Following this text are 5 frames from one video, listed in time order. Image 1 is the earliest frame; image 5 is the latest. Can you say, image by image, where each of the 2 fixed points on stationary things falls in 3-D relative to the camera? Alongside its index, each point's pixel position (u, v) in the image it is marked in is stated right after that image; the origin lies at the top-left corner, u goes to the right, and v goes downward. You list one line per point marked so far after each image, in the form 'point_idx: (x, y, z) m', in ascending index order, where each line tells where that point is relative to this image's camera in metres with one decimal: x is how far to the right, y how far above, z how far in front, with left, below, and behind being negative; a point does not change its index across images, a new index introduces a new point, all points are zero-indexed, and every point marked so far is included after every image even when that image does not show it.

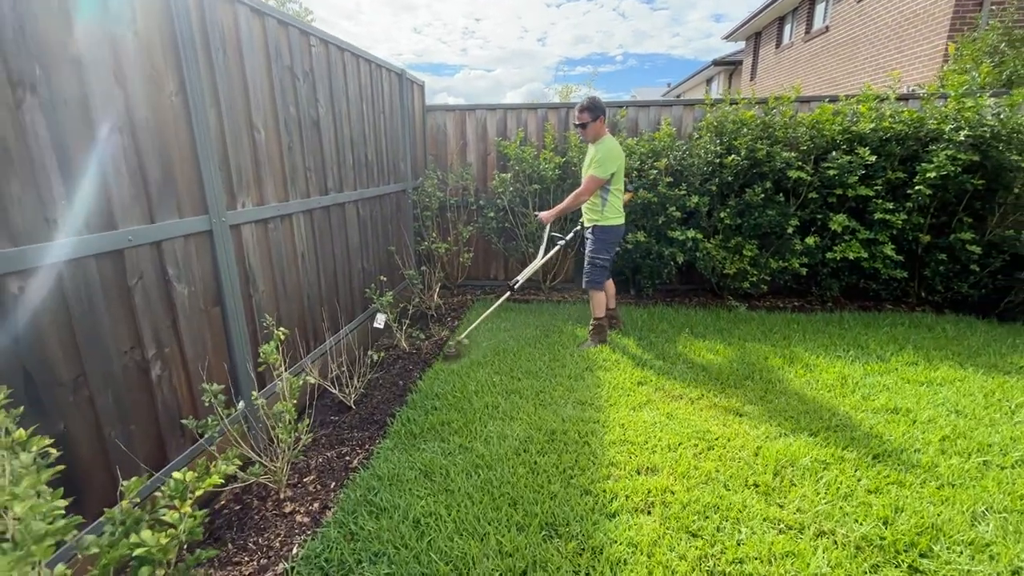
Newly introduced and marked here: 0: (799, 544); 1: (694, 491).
0: (+1.1, -0.9, +1.7) m
1: (+0.8, -0.9, +2.0) m
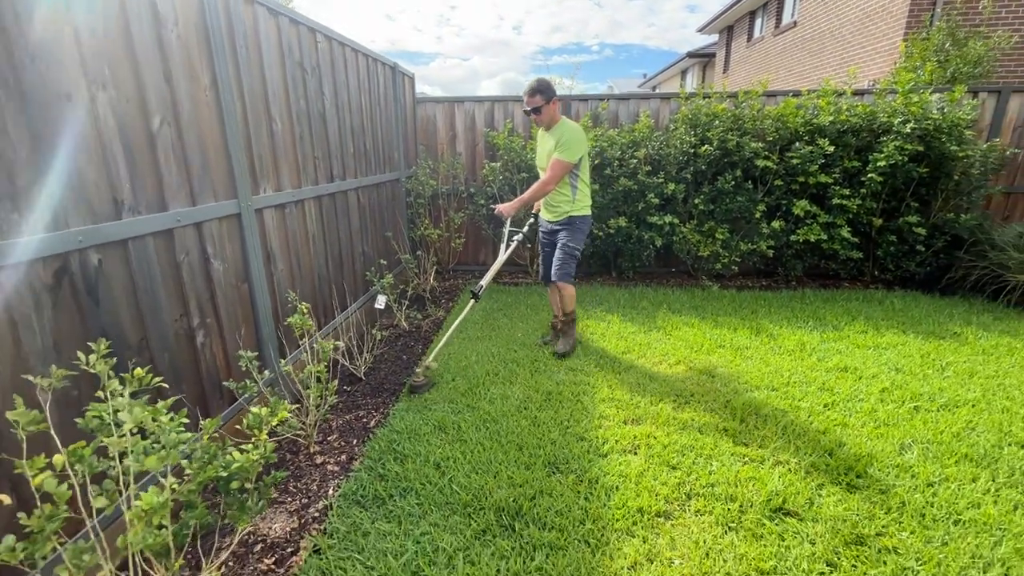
0: (+1.1, -0.8, +2.1) m
1: (+0.8, -0.7, +2.4) m
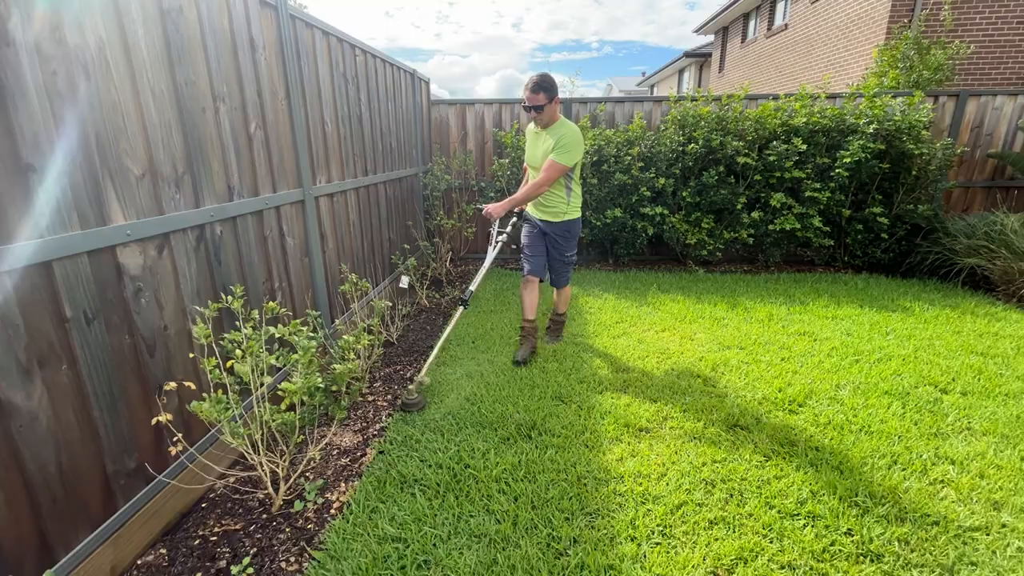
0: (+1.2, -0.6, +2.7) m
1: (+0.9, -0.6, +2.9) m
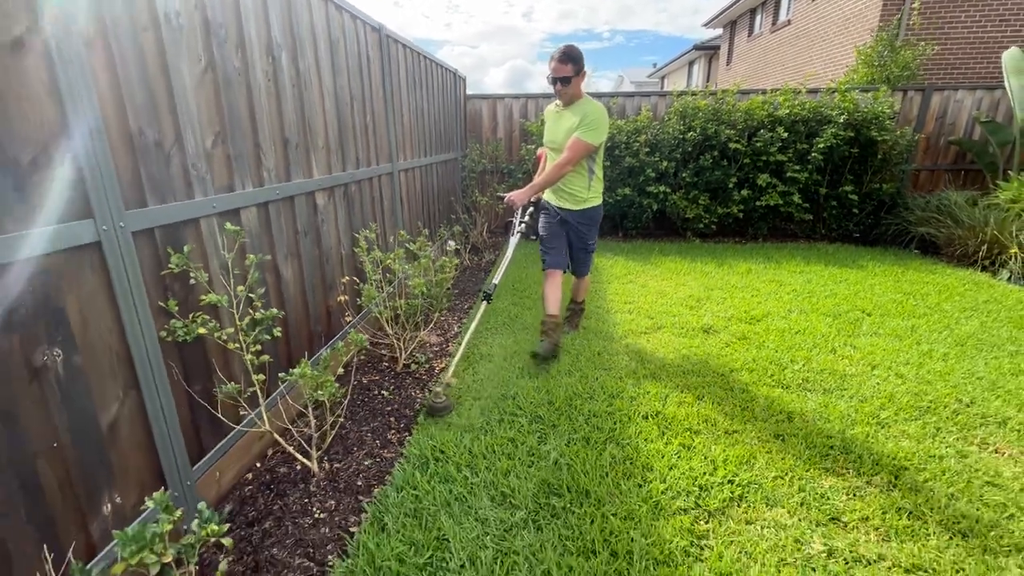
0: (+1.5, -0.2, +3.7) m
1: (+1.2, -0.2, +3.9) m
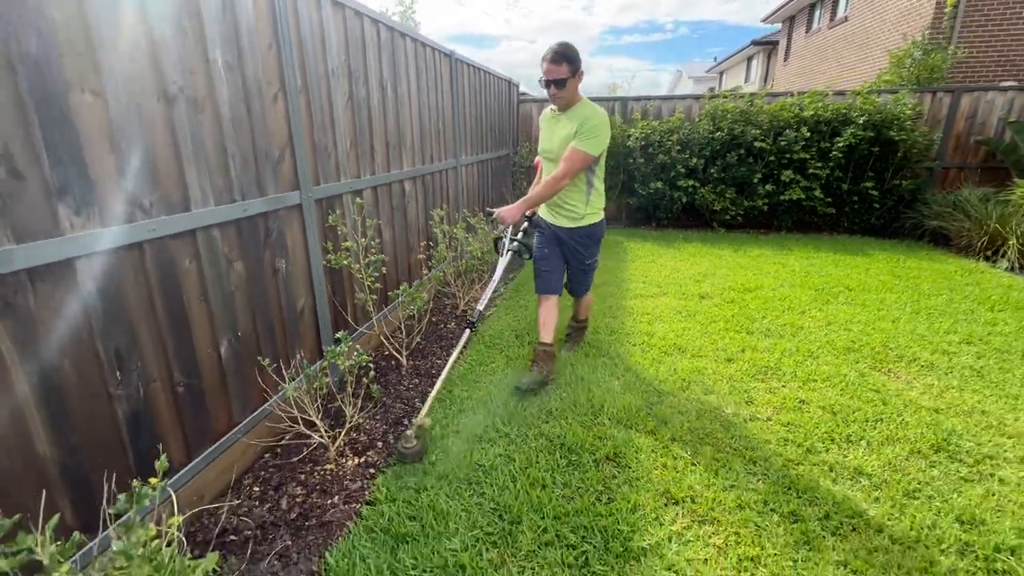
0: (+1.8, 0.0, +4.4) m
1: (+1.5, +0.1, +4.8) m
